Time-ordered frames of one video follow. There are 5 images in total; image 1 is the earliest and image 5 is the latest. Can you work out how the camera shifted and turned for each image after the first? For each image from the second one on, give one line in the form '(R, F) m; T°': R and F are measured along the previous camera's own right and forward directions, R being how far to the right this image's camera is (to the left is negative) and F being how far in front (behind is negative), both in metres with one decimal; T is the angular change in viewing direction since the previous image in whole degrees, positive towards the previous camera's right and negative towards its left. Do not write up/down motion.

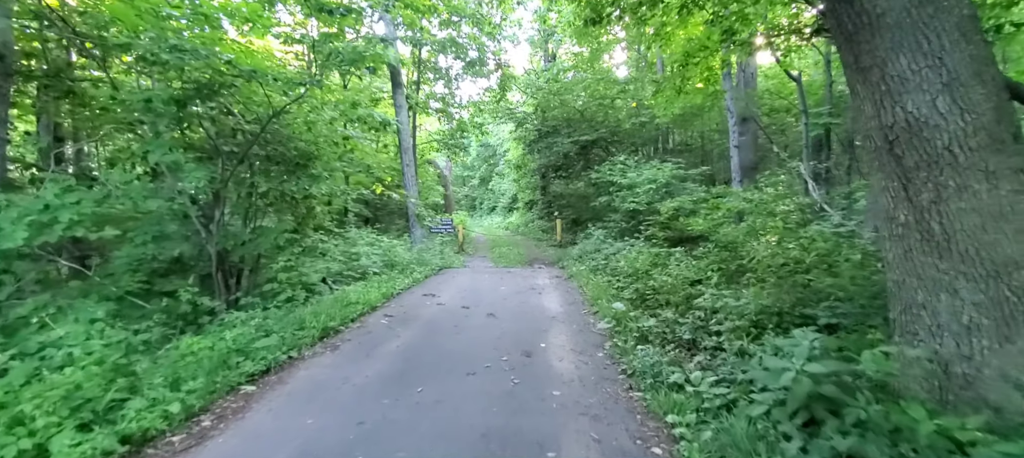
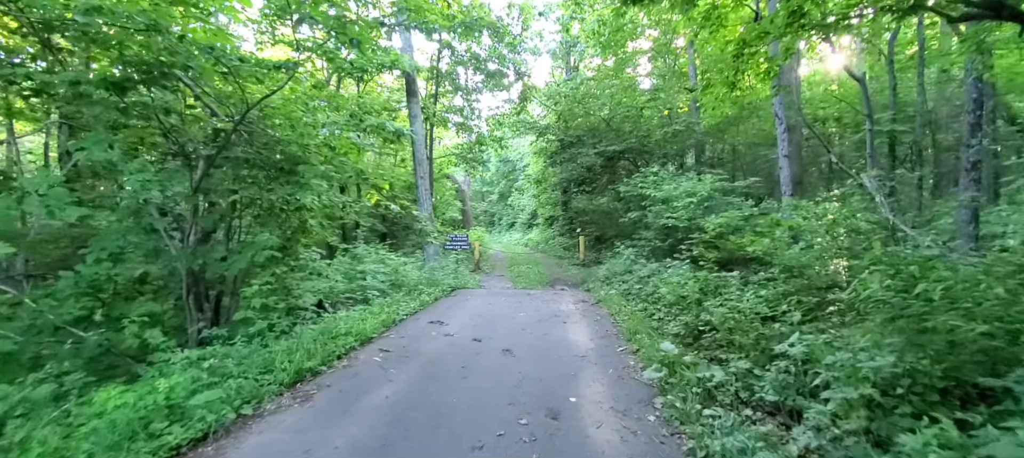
(0.0, +1.2) m; -2°
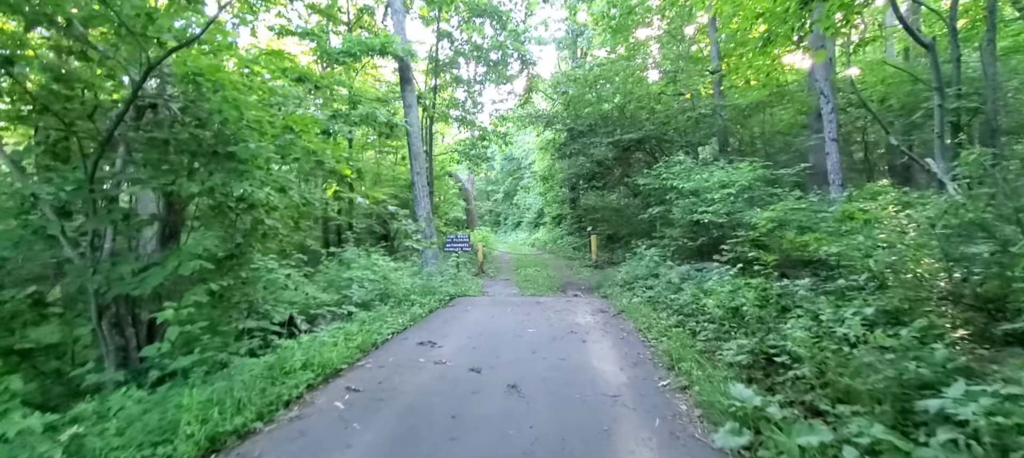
(0.0, +1.4) m; -1°
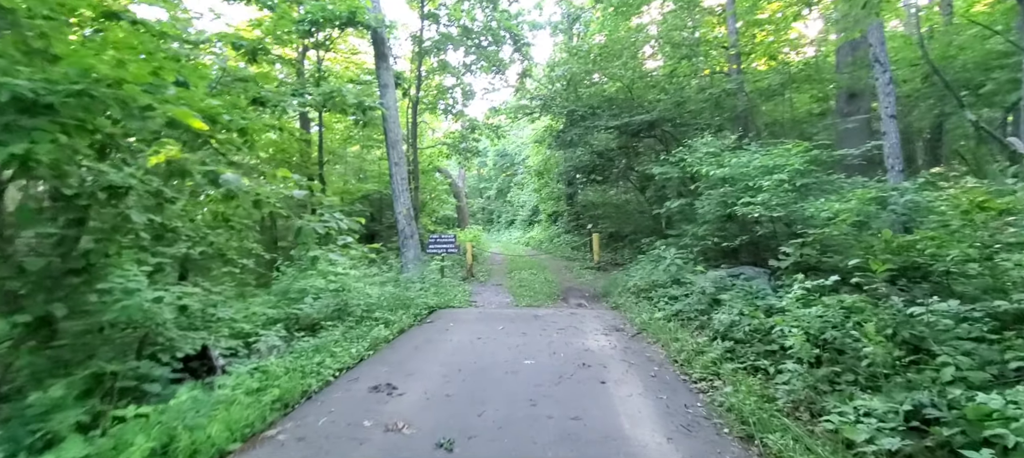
(0.0, +1.9) m; +1°
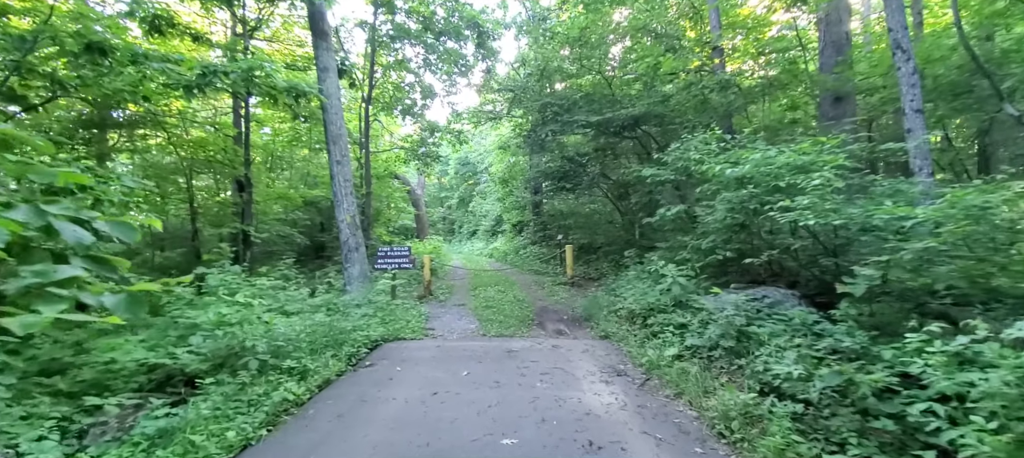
(-0.1, +1.8) m; +5°
